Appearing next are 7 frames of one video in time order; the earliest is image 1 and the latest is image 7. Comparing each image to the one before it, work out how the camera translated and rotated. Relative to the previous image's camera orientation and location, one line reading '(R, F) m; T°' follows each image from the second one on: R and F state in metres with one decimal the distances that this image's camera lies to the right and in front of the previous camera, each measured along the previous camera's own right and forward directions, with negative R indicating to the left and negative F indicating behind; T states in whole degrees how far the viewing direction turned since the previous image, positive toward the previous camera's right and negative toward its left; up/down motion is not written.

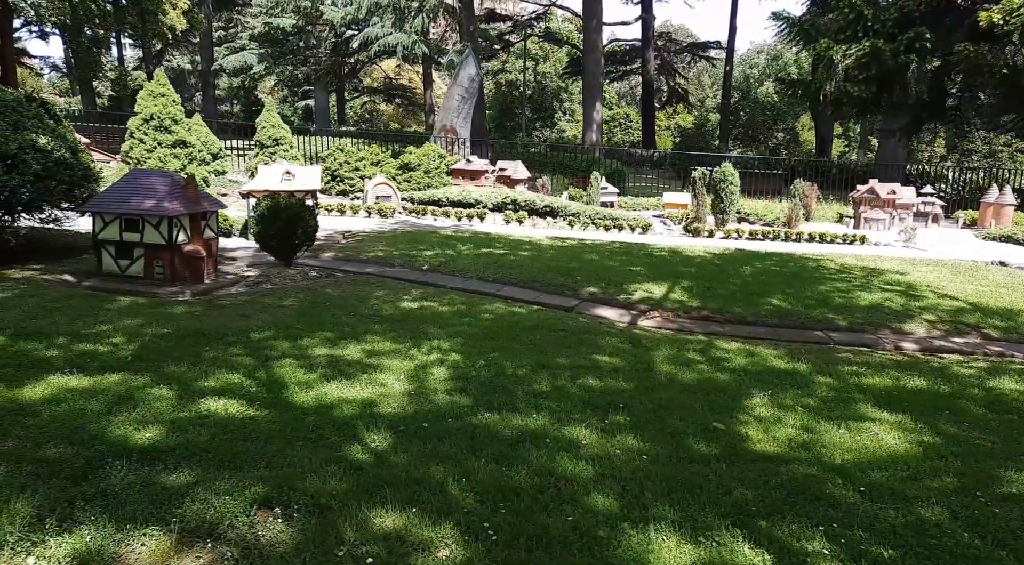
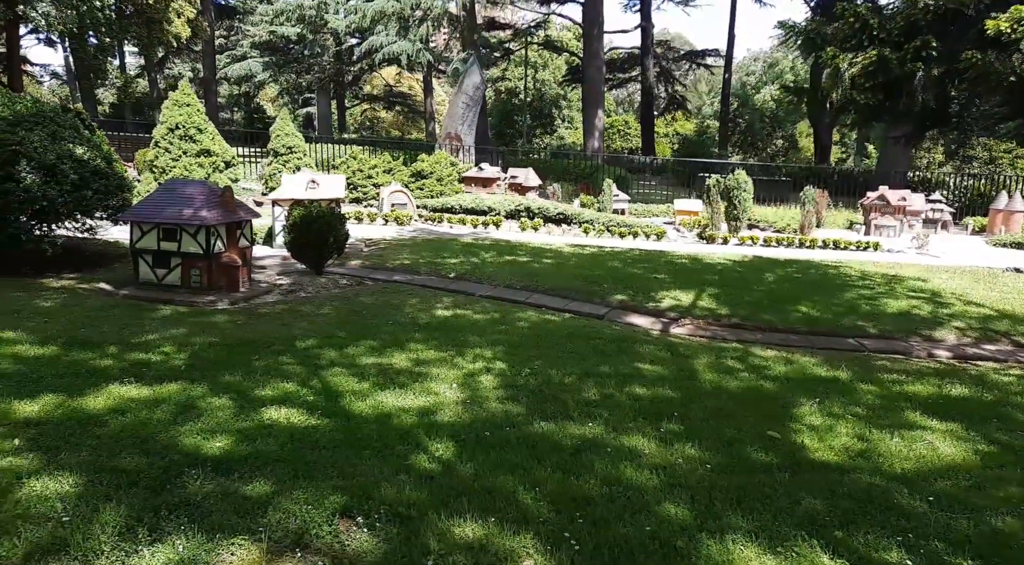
(-0.4, 0.0) m; 0°
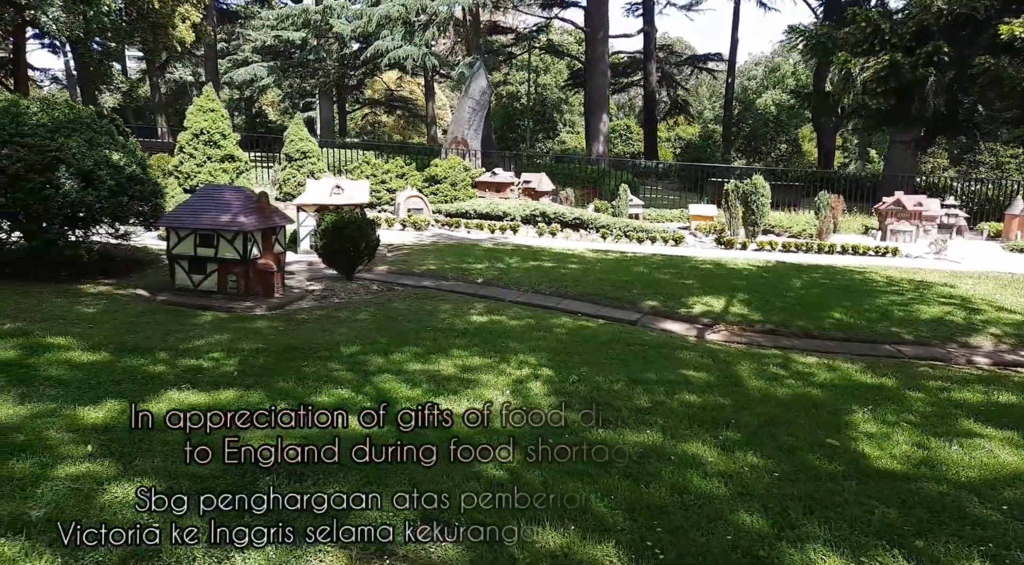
(-0.4, 0.0) m; 0°
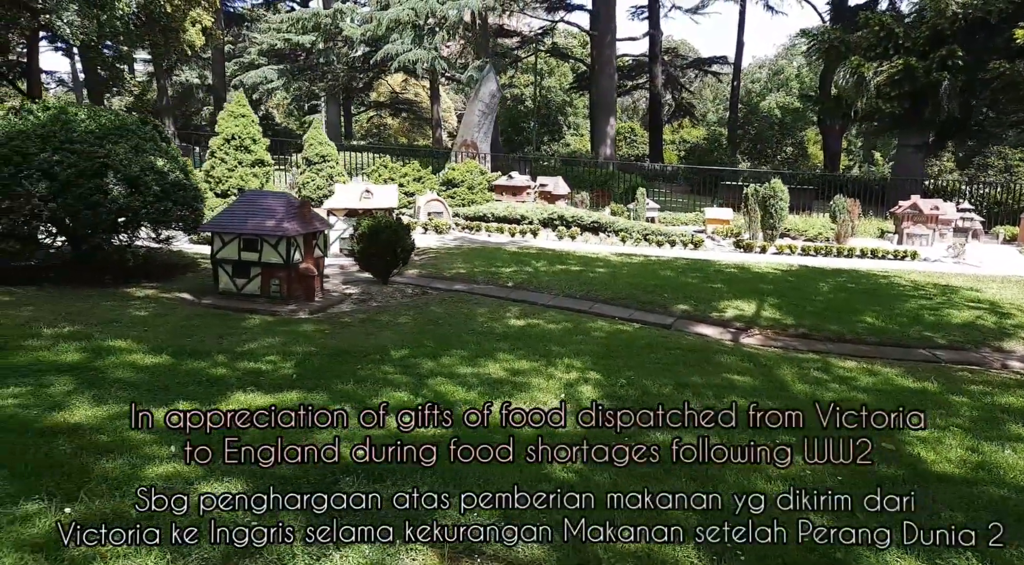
(-0.4, -0.1) m; 0°
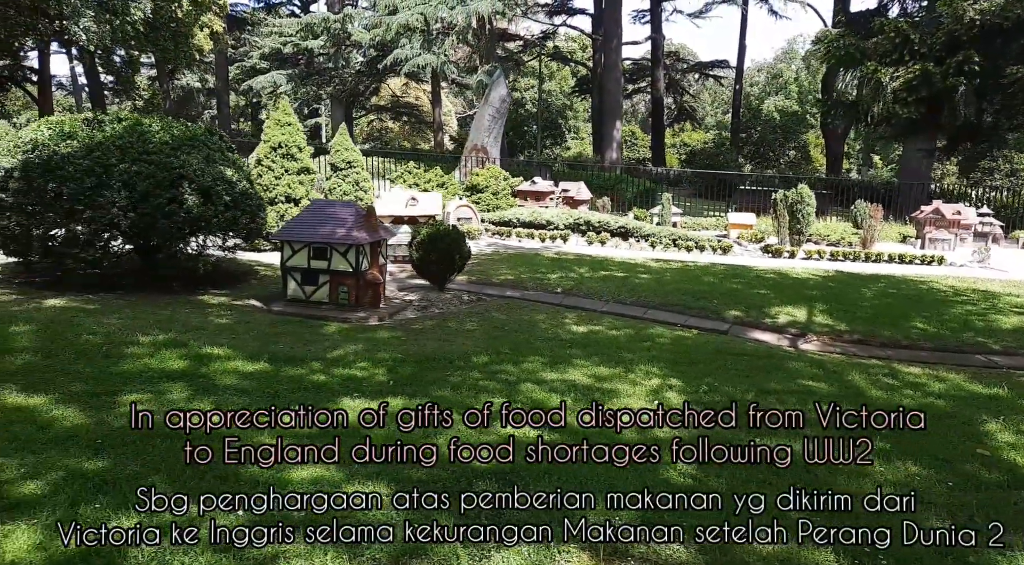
(-0.7, -0.2) m; 0°
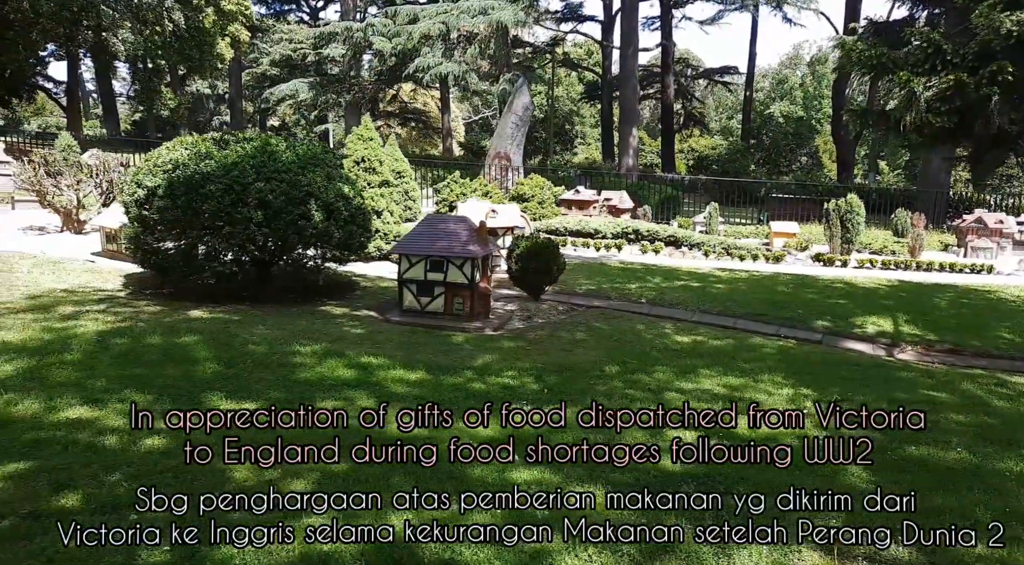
(-1.2, -0.4) m; -1°
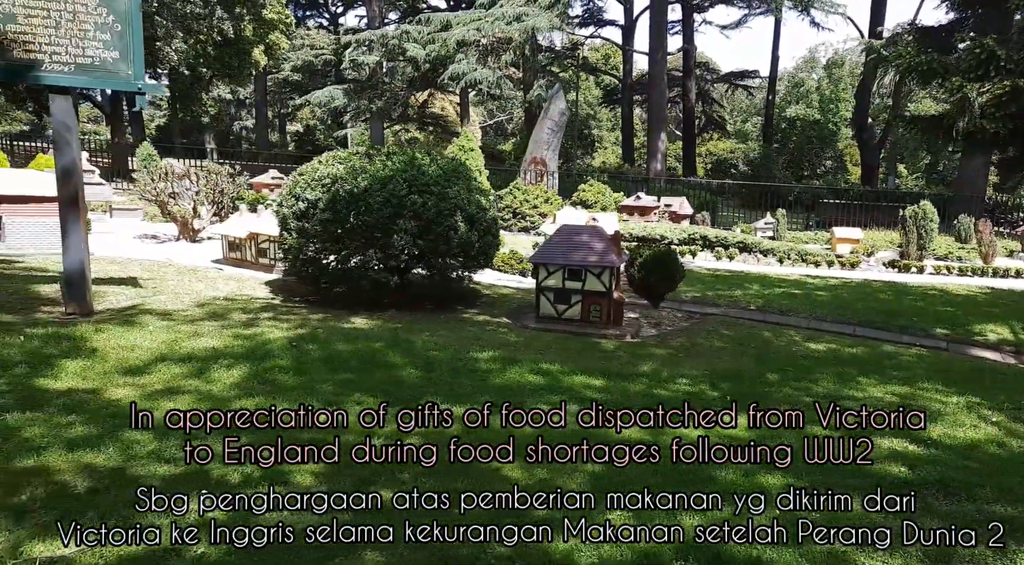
(-1.5, -0.3) m; -2°
